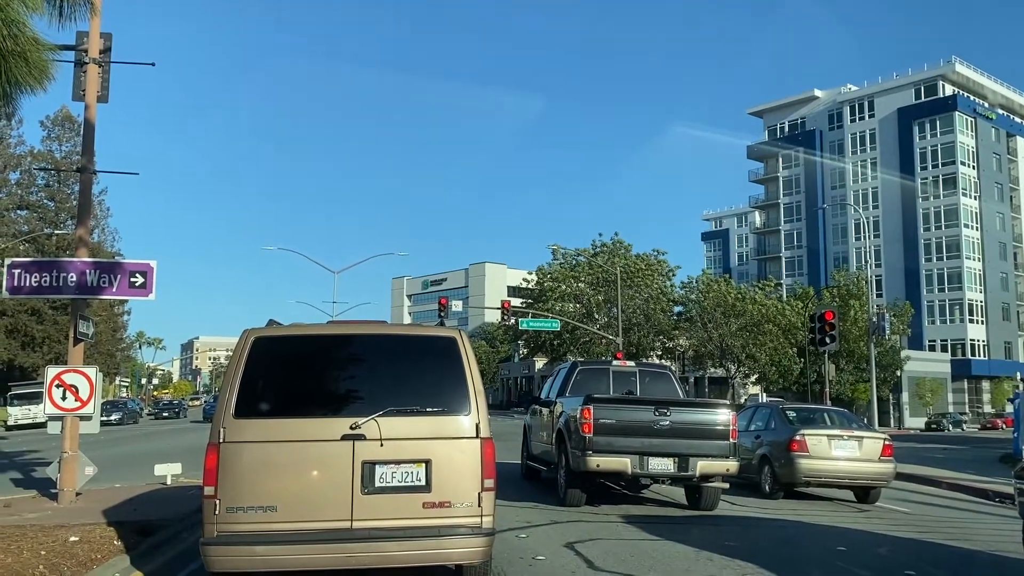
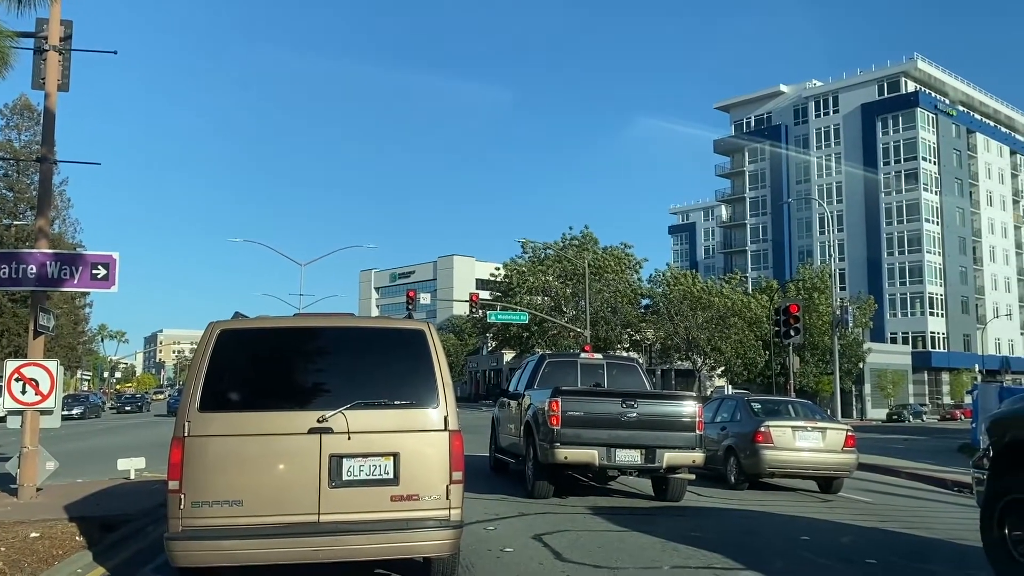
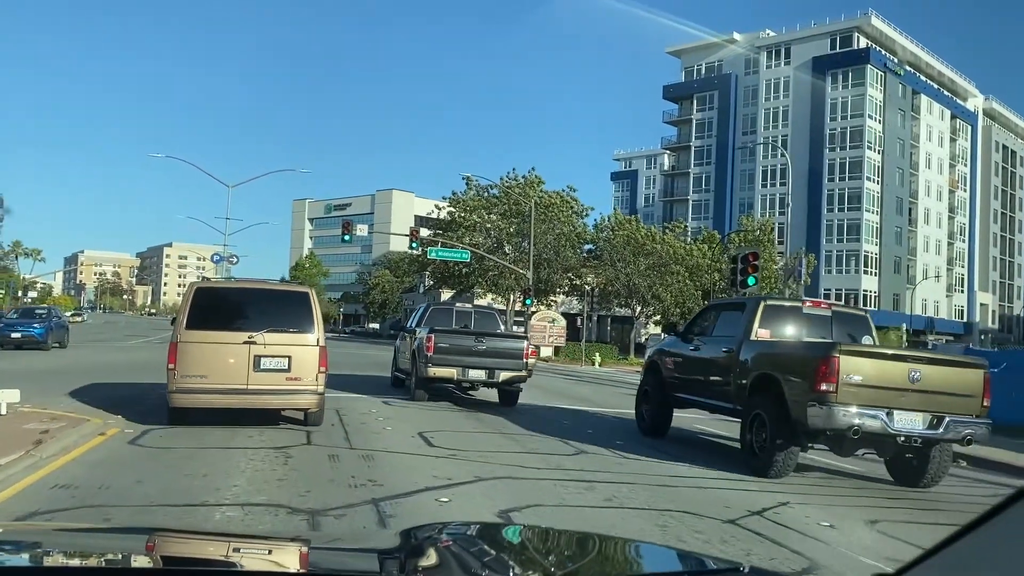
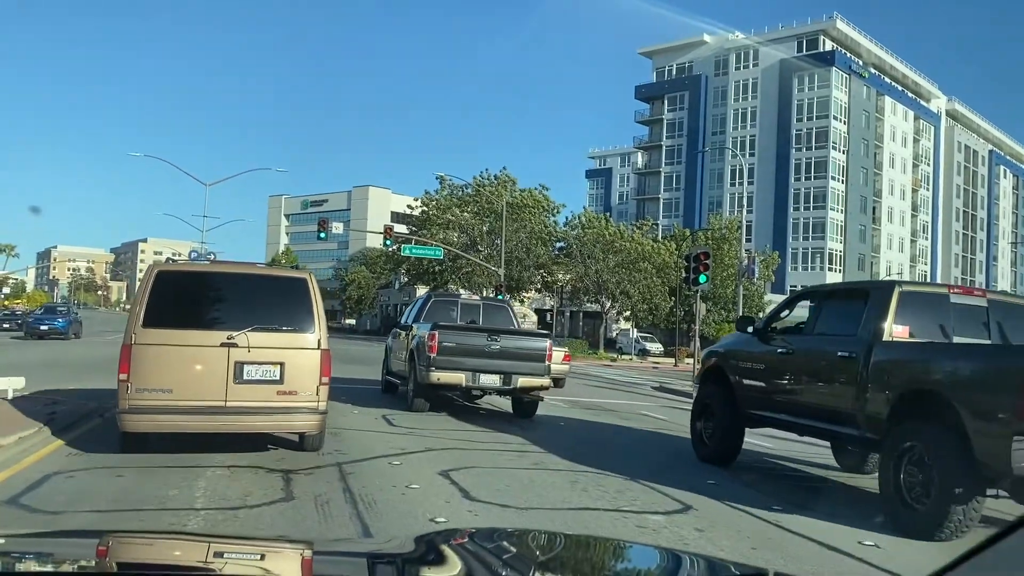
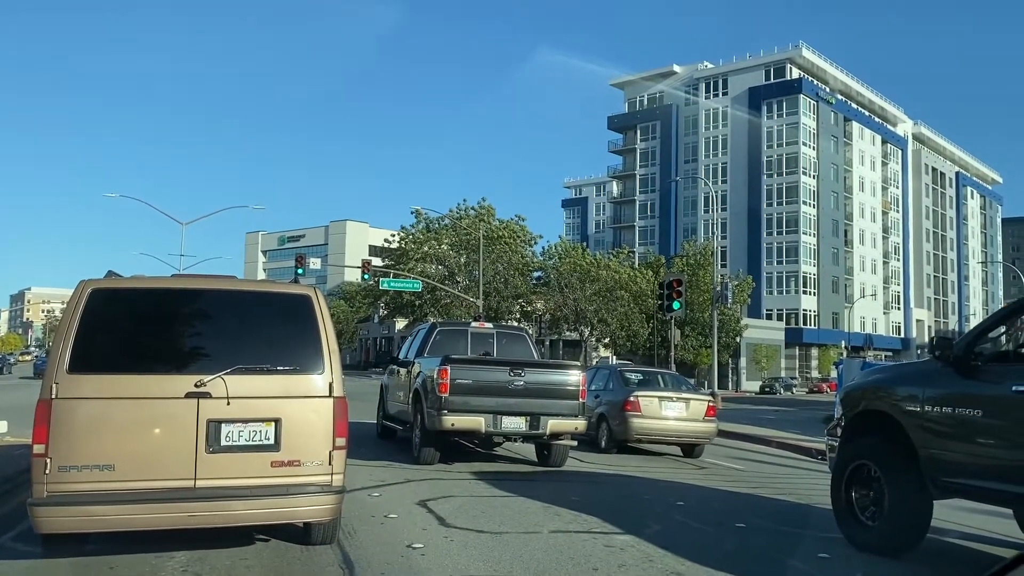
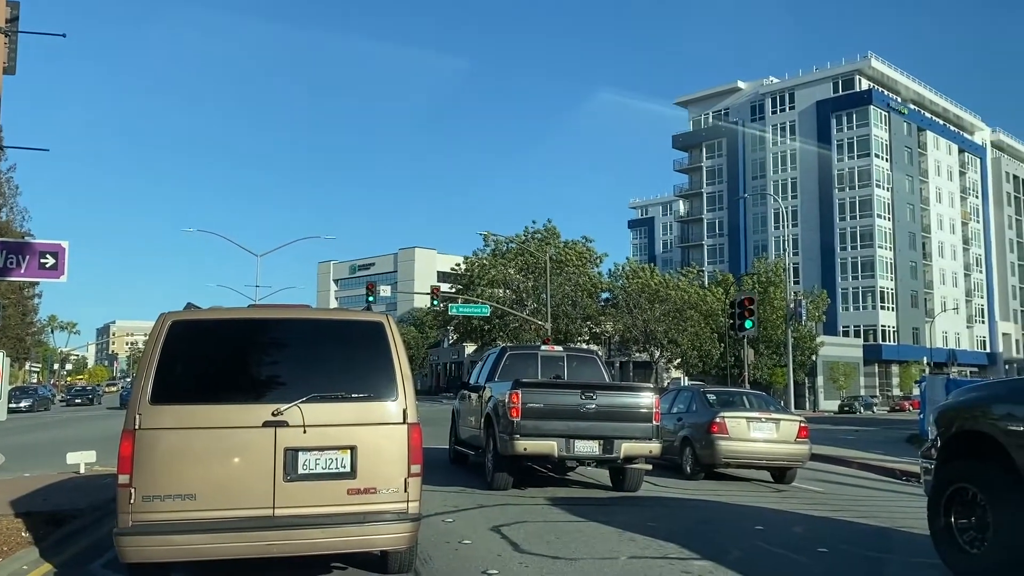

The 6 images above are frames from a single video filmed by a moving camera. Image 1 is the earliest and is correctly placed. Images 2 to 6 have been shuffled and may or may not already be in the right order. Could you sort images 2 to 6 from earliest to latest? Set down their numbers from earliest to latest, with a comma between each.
2, 6, 5, 4, 3
